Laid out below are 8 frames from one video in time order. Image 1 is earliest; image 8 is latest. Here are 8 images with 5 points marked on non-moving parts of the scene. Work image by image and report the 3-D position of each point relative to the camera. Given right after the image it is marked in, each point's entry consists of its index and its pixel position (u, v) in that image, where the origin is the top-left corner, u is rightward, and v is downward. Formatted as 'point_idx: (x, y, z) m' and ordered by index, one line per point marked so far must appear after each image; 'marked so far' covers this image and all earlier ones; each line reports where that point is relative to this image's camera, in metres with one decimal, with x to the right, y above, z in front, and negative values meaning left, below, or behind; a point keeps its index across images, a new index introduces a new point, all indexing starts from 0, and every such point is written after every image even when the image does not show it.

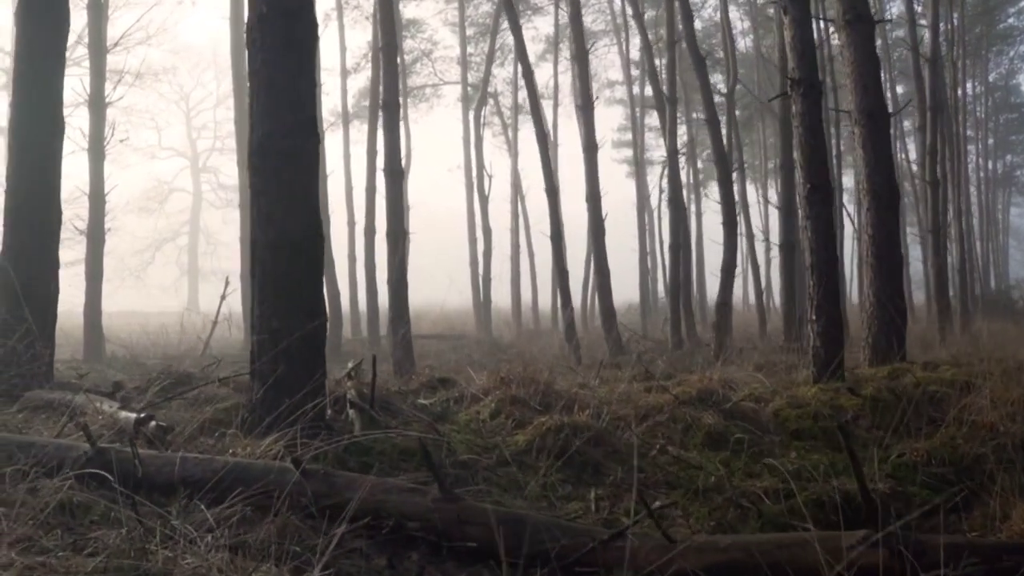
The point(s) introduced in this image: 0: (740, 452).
0: (+1.6, -1.2, +6.1) m
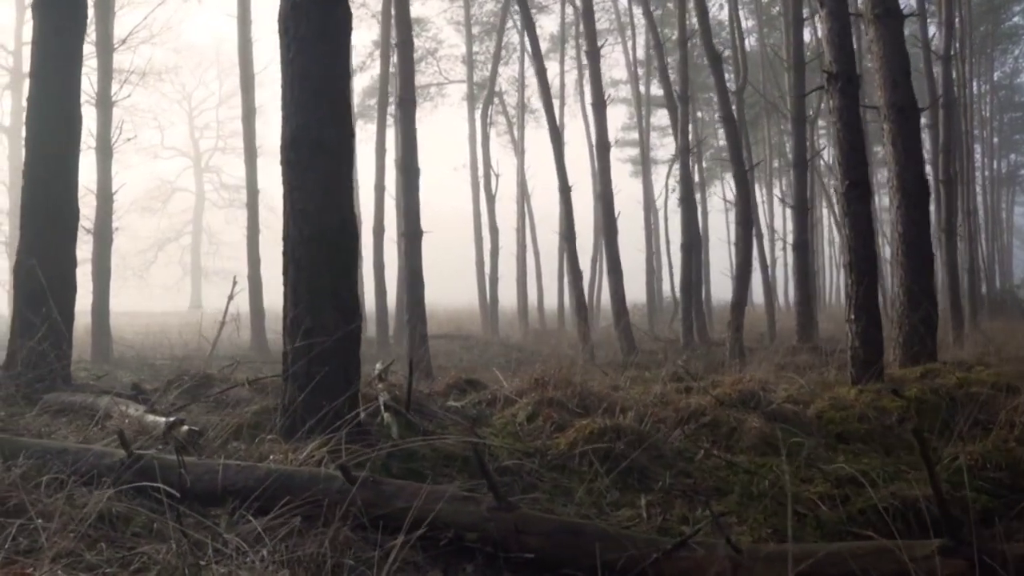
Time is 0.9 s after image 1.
0: (+1.9, -1.2, +5.9) m
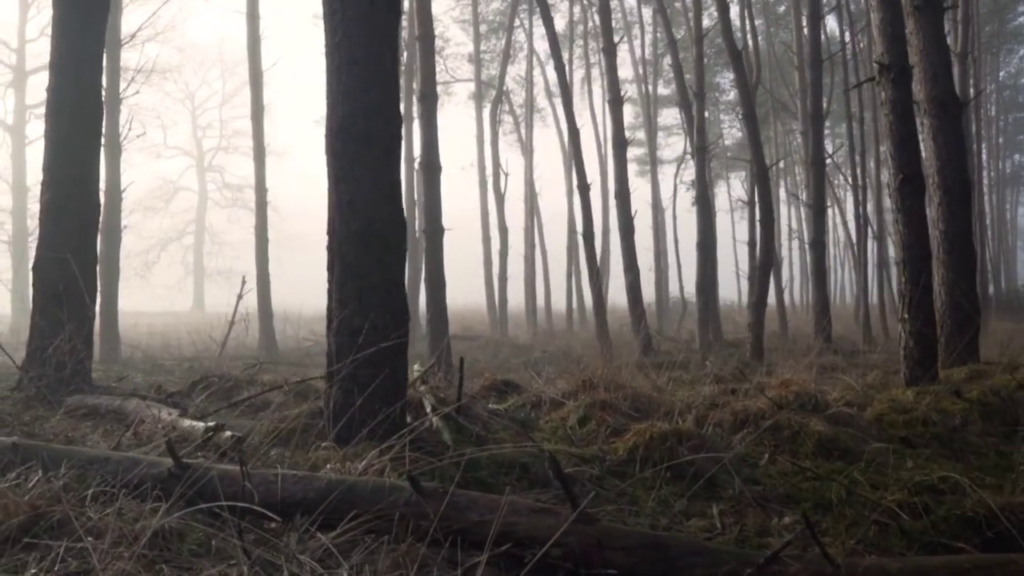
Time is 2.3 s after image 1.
0: (+2.2, -1.1, +5.6) m
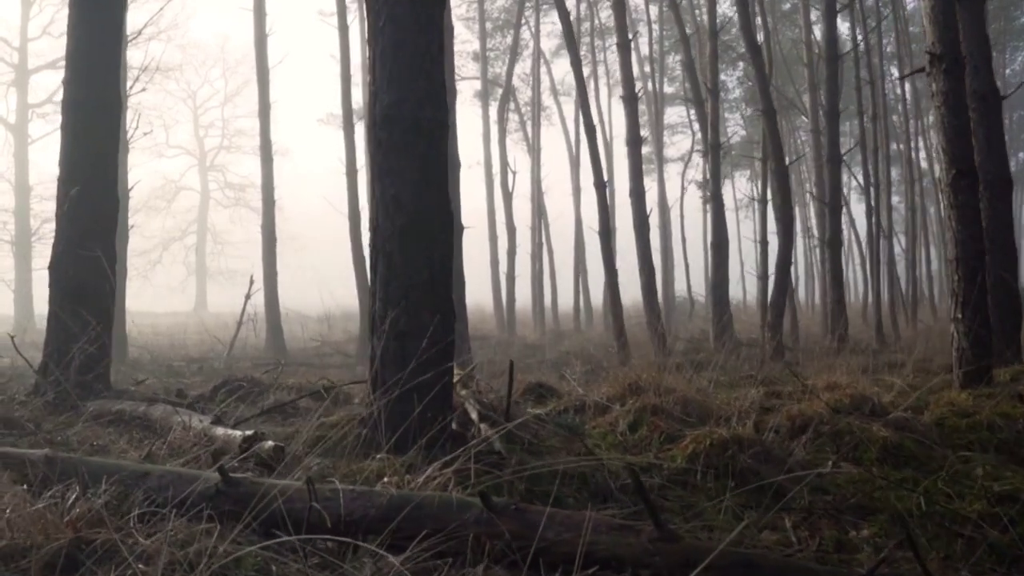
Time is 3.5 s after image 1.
0: (+2.6, -1.1, +5.3) m
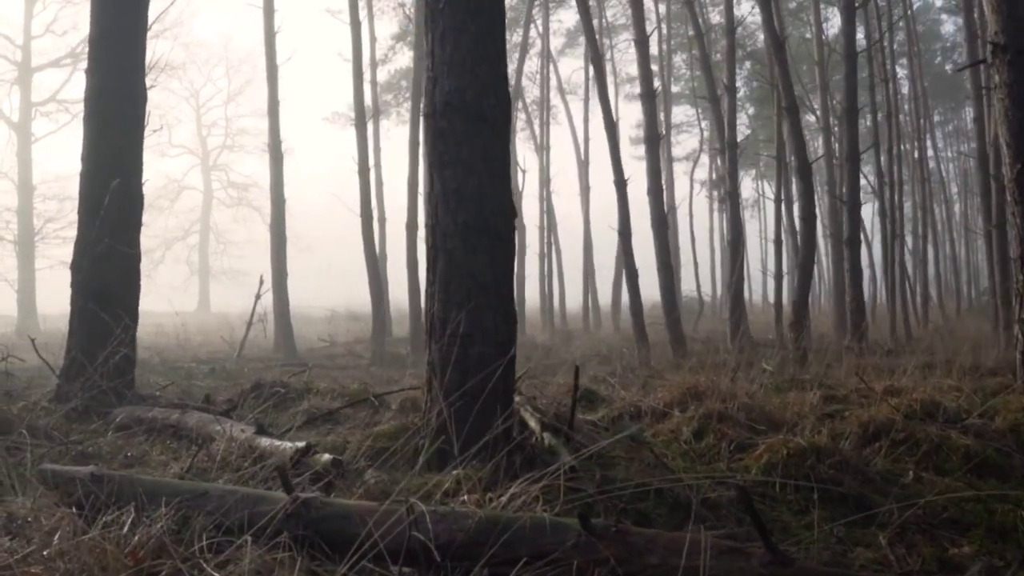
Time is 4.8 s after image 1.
0: (+2.9, -1.1, +5.0) m
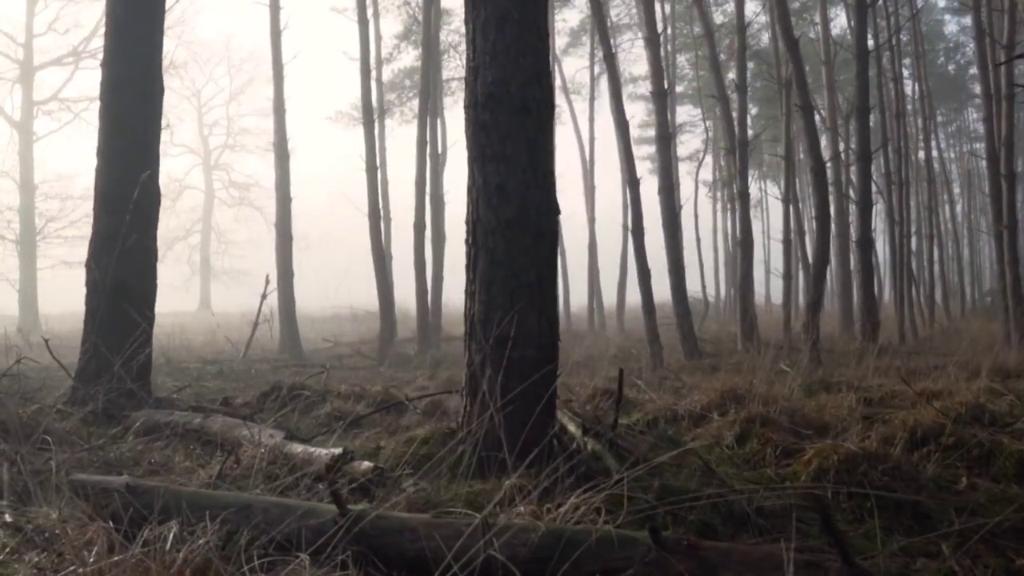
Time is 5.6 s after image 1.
0: (+3.1, -1.1, +4.8) m
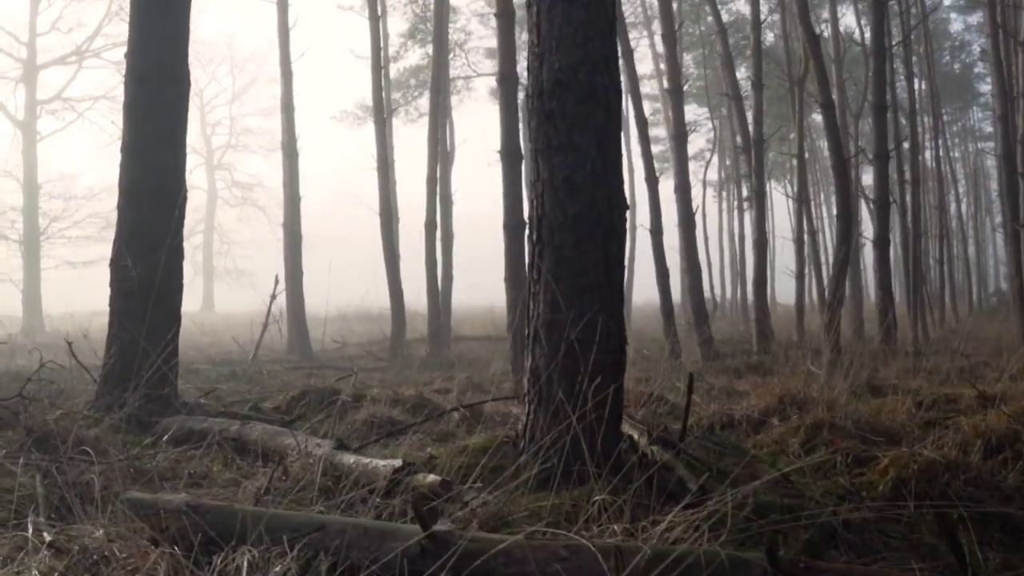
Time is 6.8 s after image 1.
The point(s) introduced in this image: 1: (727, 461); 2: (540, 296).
0: (+3.5, -1.1, +4.6) m
1: (+1.1, -0.9, +4.5) m
2: (+0.1, 0.0, +4.1) m
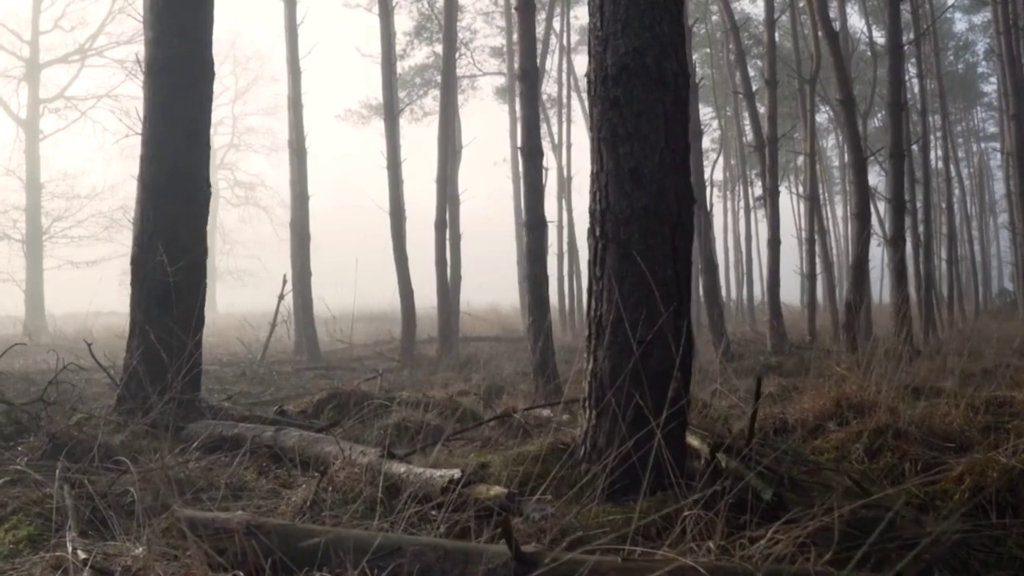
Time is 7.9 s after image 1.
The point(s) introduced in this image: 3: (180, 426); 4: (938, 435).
0: (+3.7, -1.1, +4.3) m
1: (+1.4, -0.9, +4.3) m
2: (+0.4, 0.0, +3.8) m
3: (-2.1, -0.9, +5.5) m
4: (+2.5, -0.9, +5.1) m
